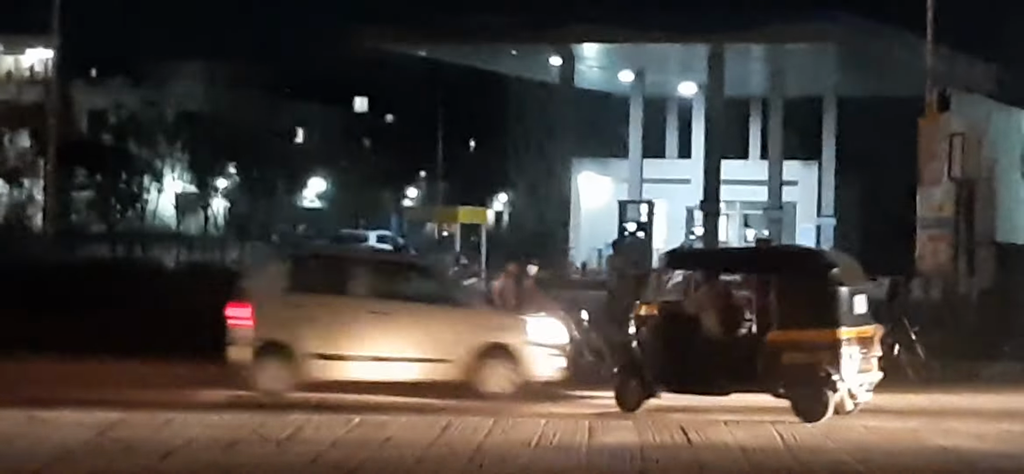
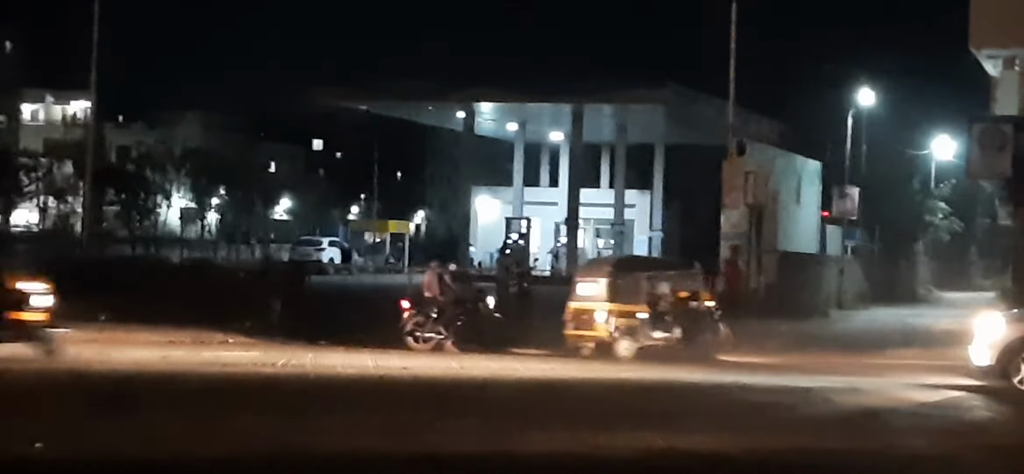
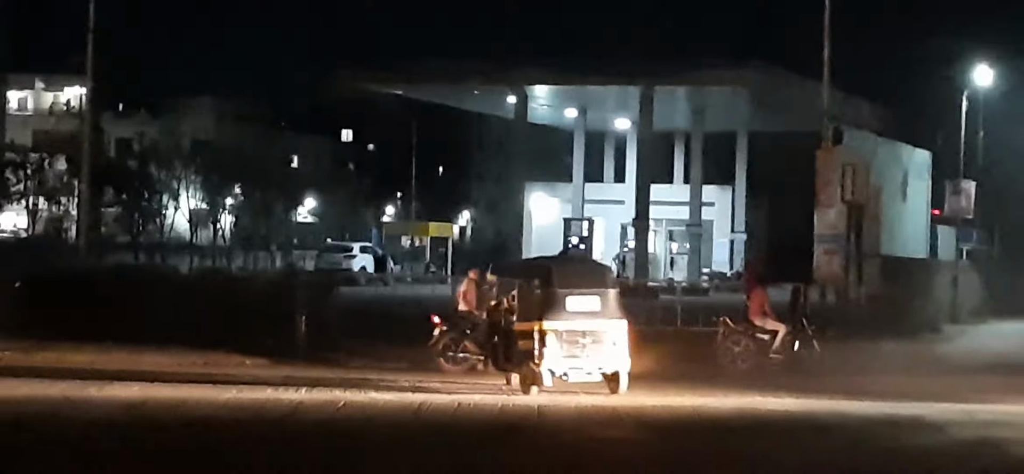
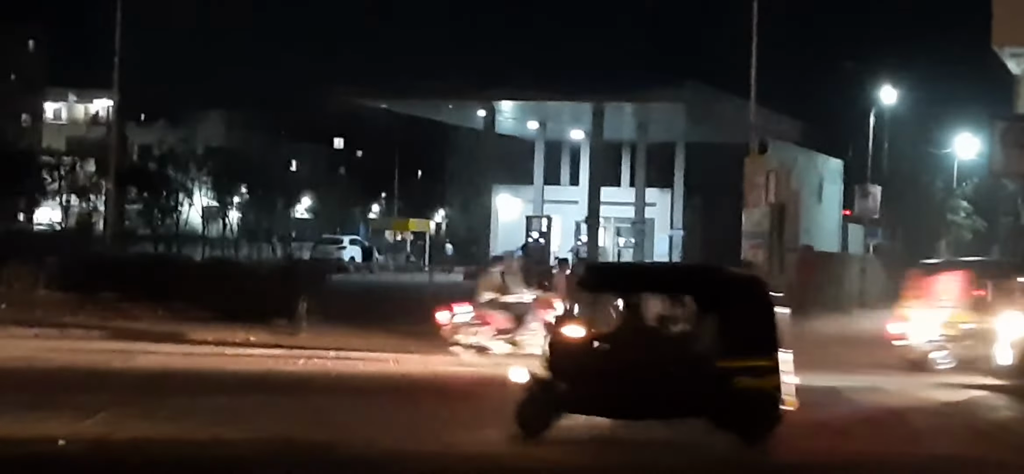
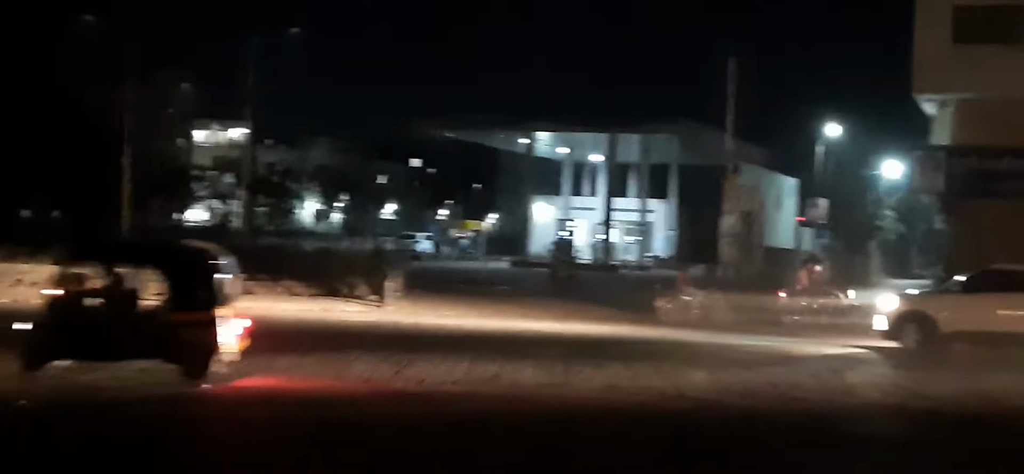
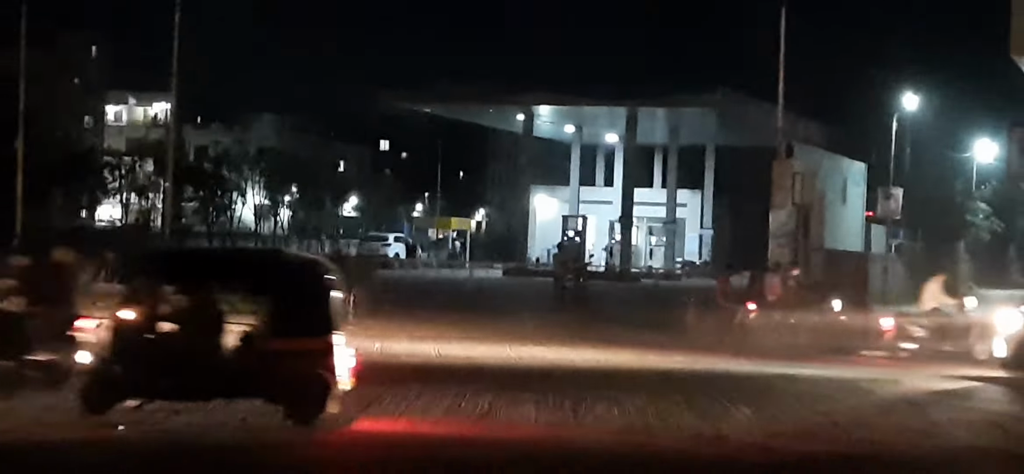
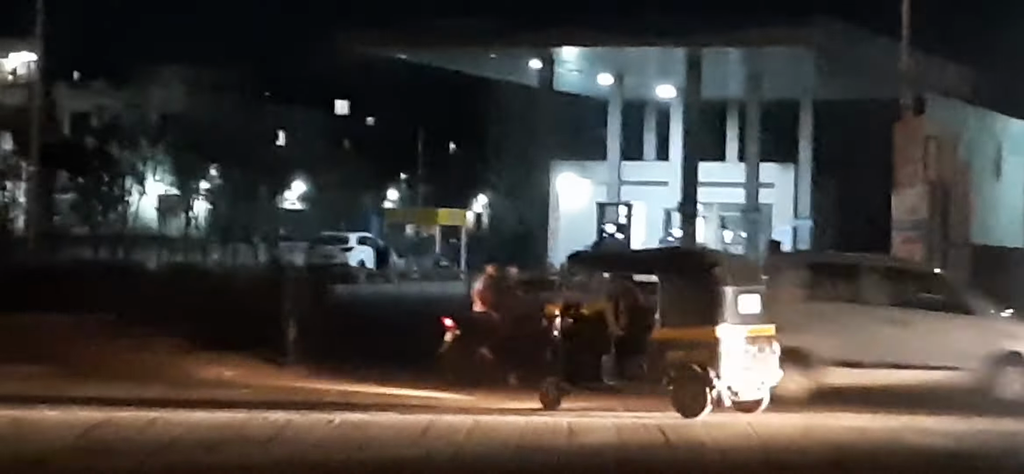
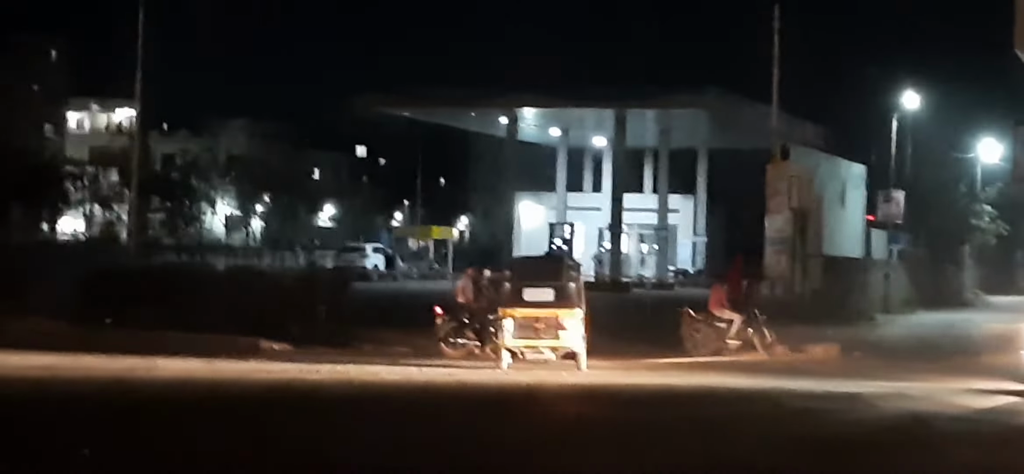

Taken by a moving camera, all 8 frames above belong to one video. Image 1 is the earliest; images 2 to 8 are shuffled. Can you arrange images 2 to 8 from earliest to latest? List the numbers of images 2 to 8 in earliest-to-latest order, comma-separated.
7, 3, 8, 2, 4, 6, 5
